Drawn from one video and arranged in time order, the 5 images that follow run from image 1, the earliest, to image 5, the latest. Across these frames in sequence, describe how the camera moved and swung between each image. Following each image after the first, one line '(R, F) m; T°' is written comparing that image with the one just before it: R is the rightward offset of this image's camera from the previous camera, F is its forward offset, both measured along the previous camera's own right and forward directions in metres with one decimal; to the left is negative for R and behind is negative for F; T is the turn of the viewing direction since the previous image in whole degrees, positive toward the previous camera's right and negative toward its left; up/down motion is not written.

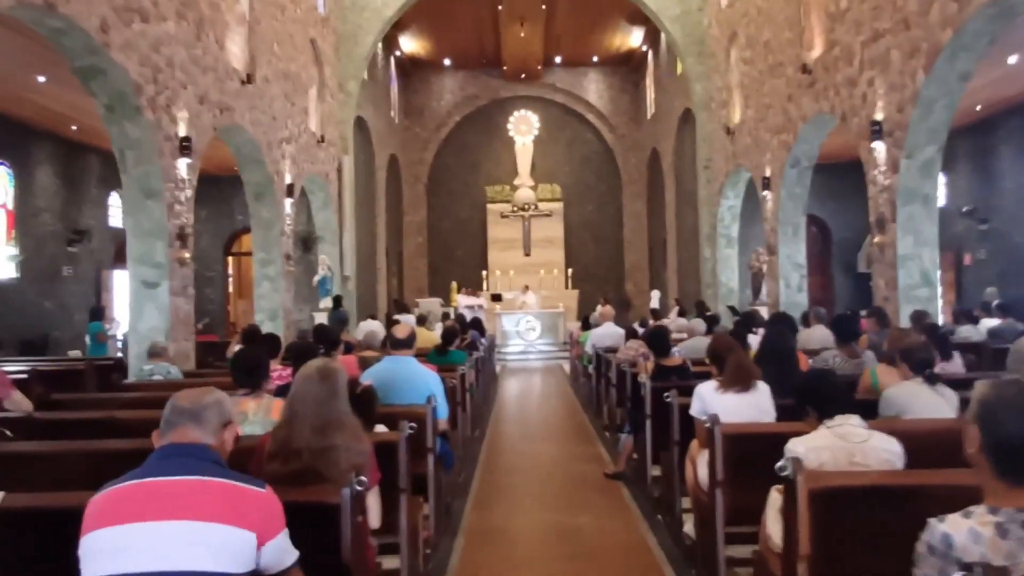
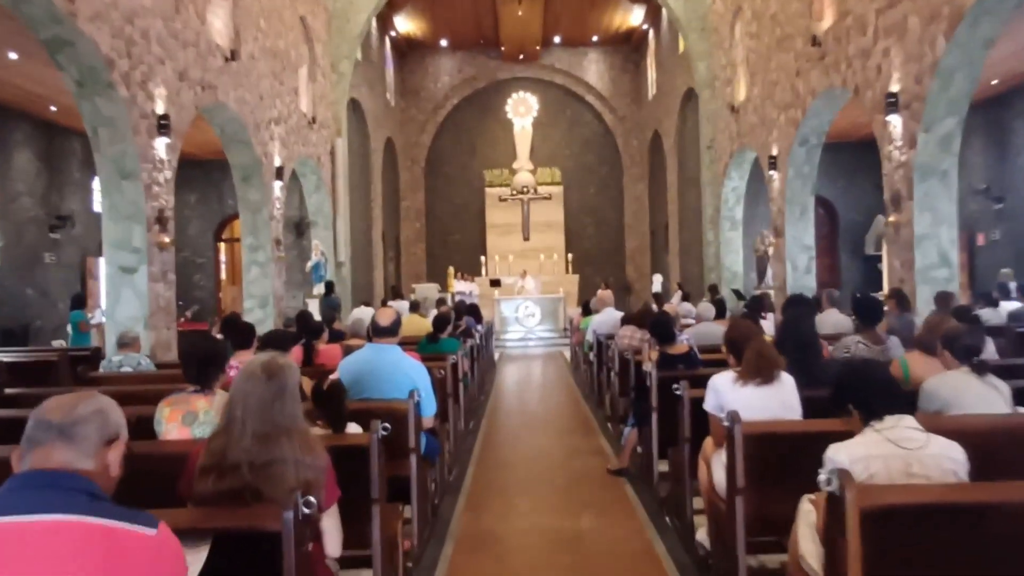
(0.0, +0.4) m; 0°
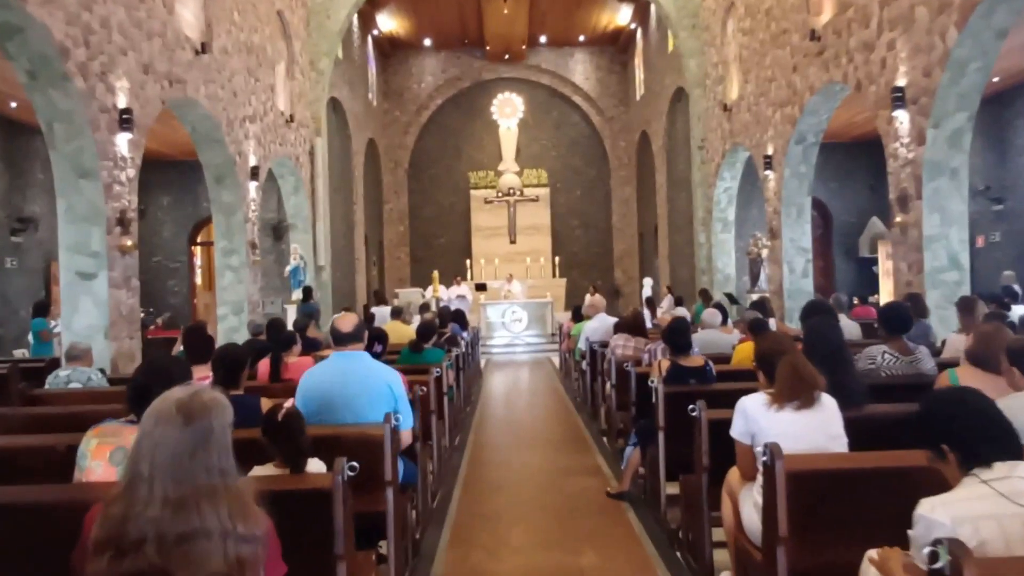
(0.0, +0.5) m; +1°
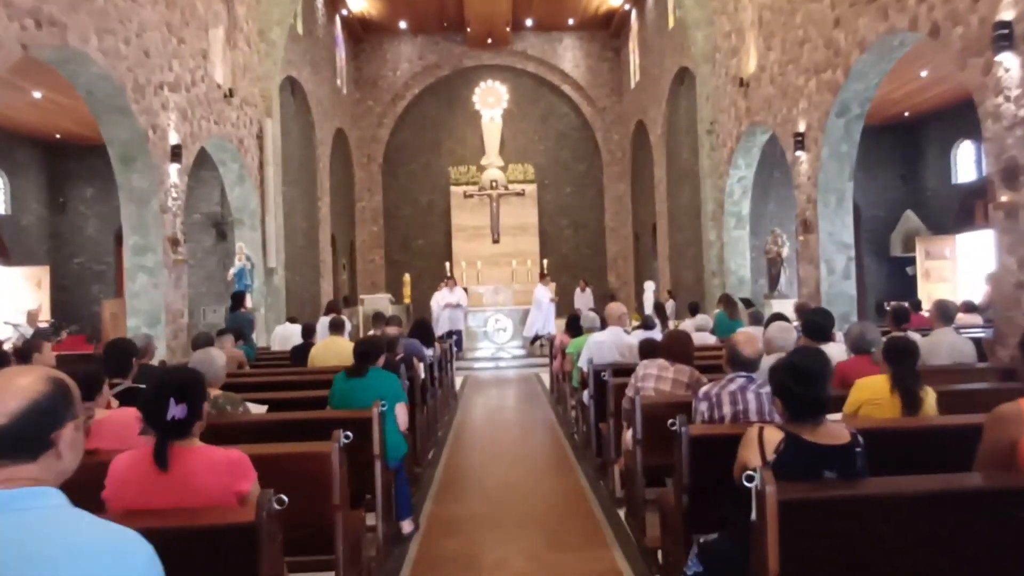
(+0.1, +2.2) m; +1°
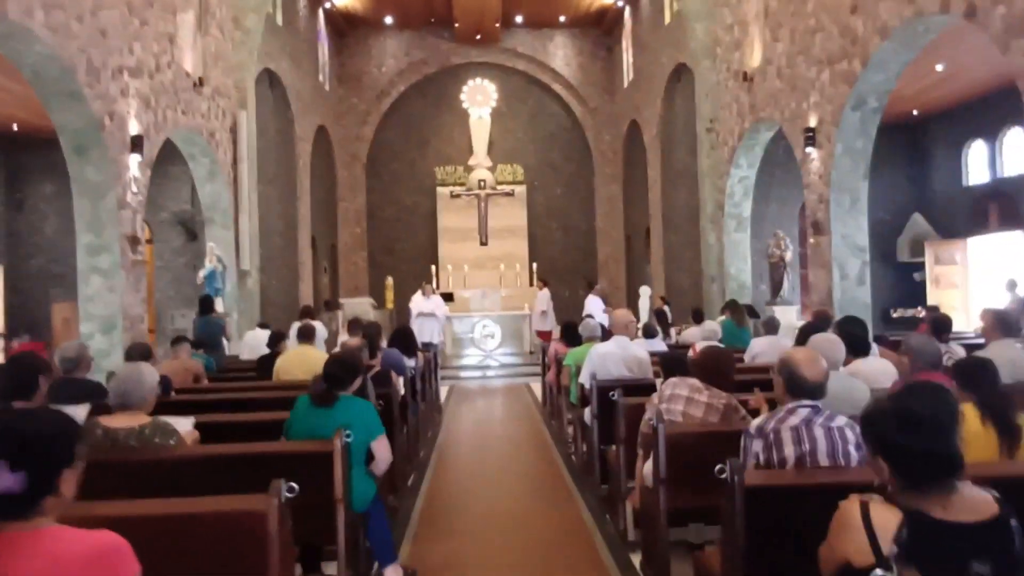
(0.0, +0.7) m; +1°
